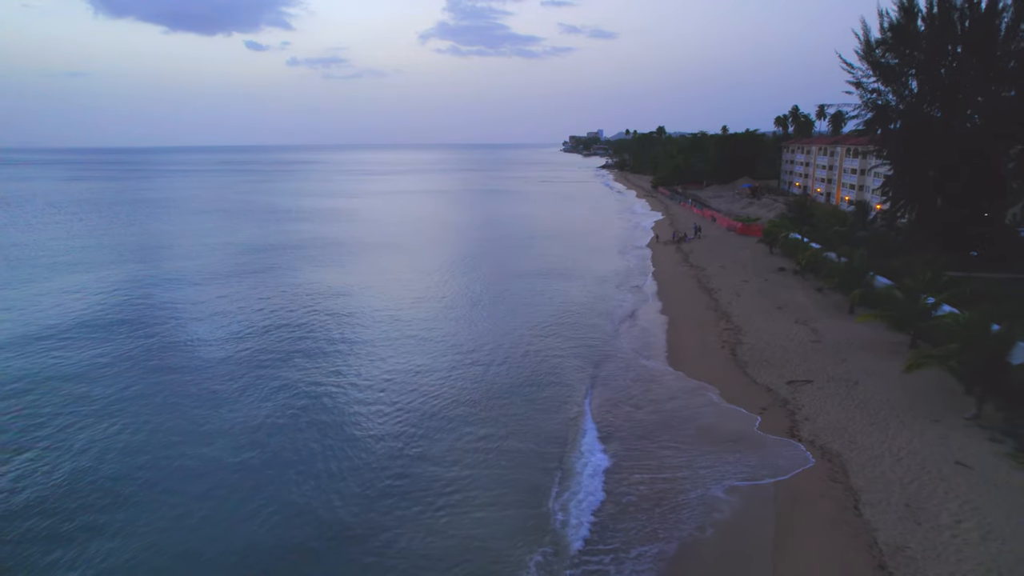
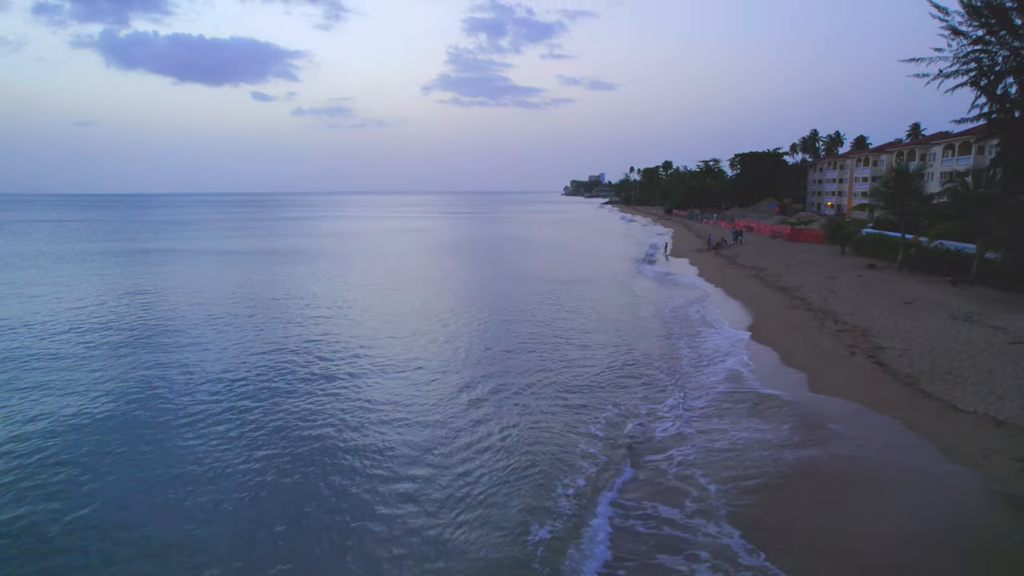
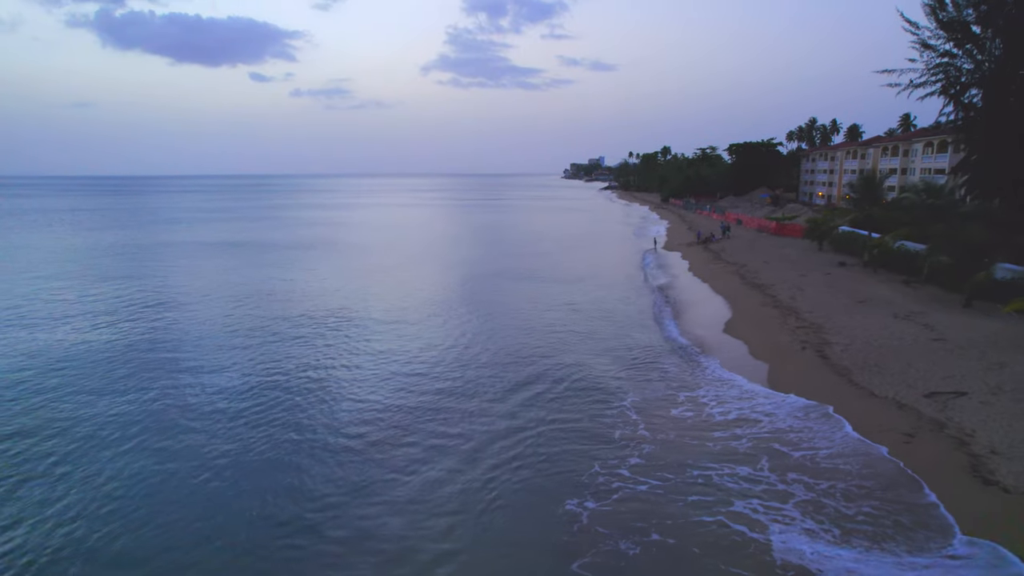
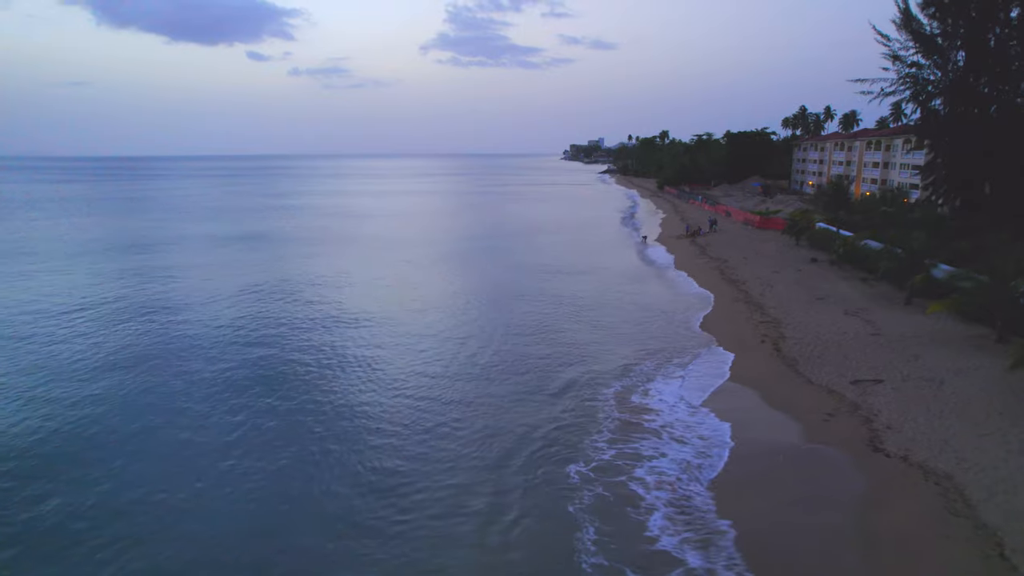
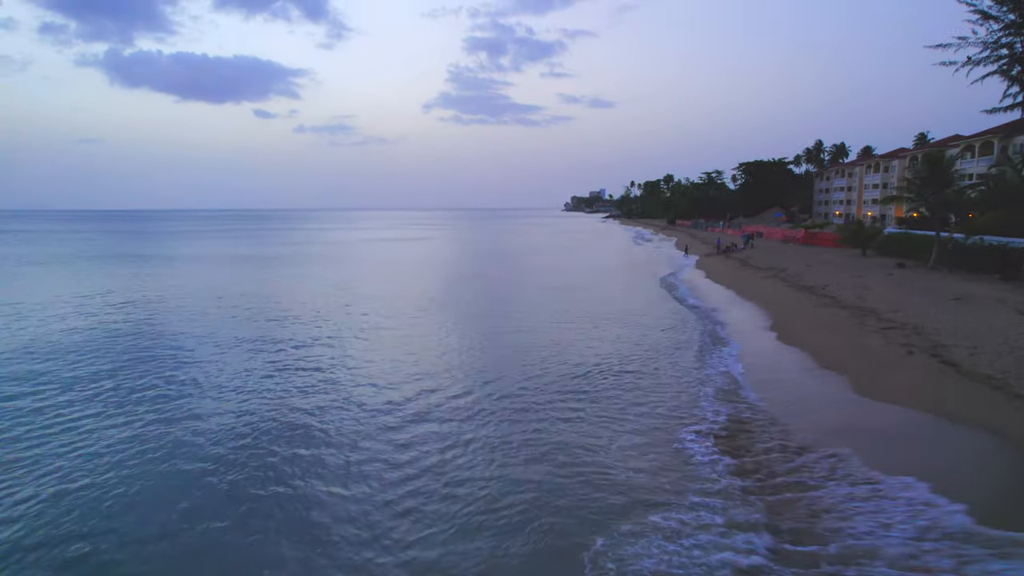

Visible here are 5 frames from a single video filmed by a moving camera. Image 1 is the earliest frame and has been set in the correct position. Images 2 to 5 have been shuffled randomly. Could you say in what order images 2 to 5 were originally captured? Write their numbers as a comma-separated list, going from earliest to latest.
4, 3, 2, 5
